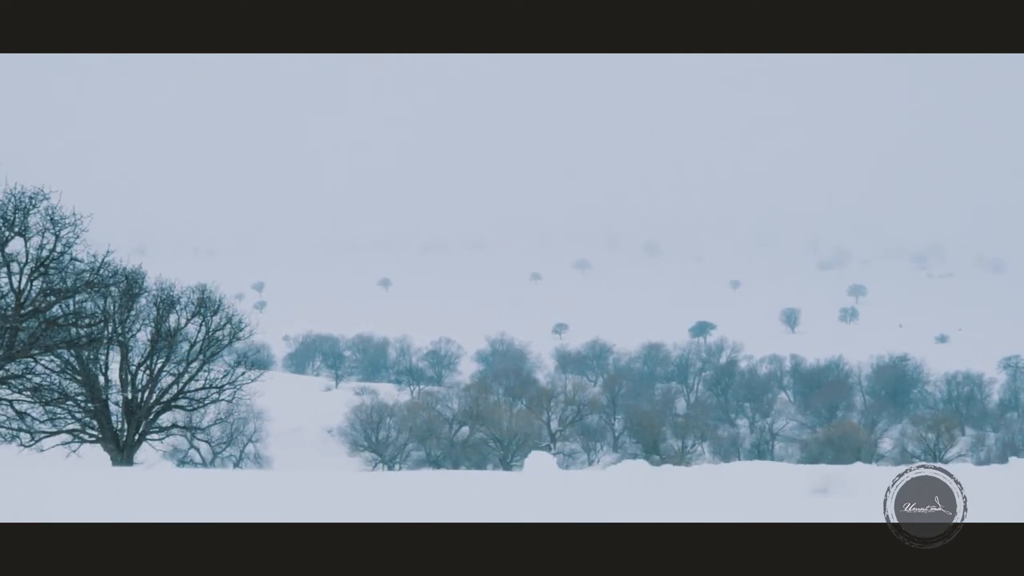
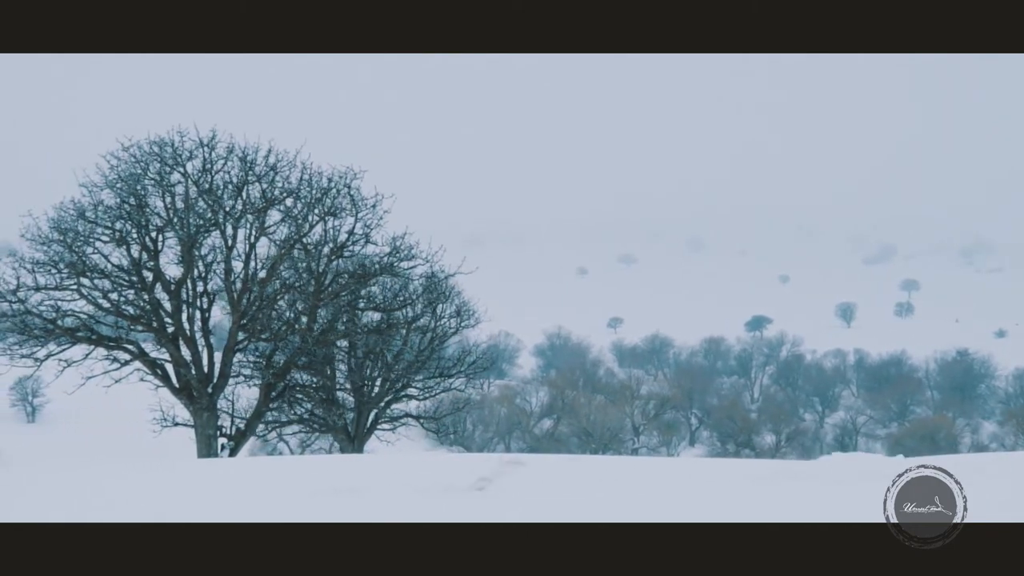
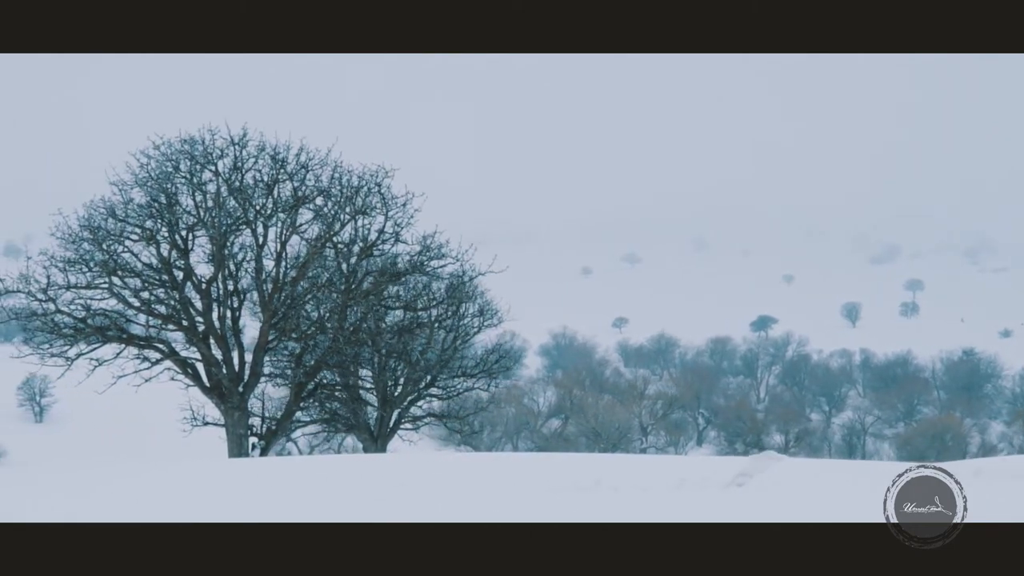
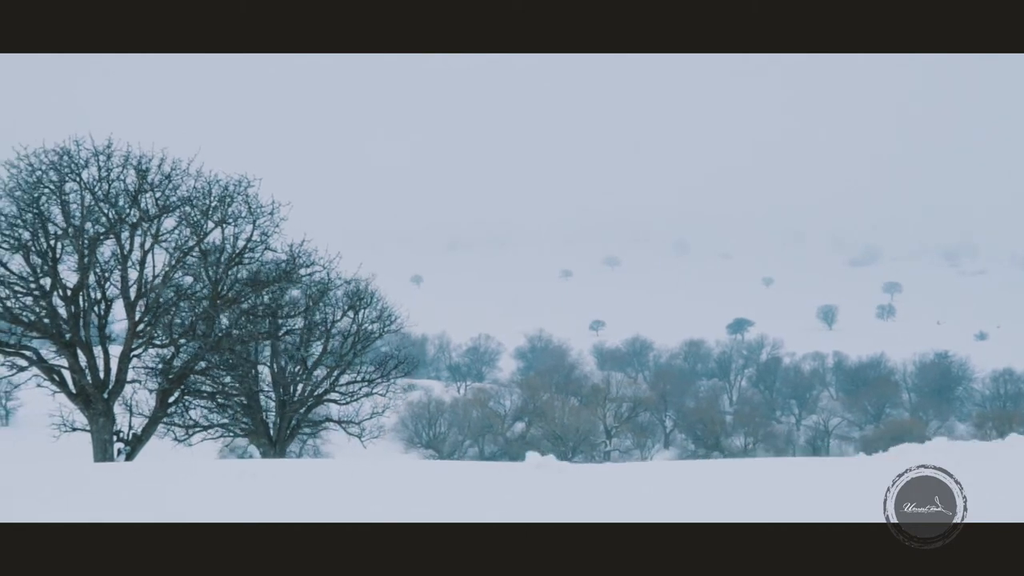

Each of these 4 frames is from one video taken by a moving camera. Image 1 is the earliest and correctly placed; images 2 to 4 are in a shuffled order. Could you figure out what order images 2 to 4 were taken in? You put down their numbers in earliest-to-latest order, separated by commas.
4, 2, 3
